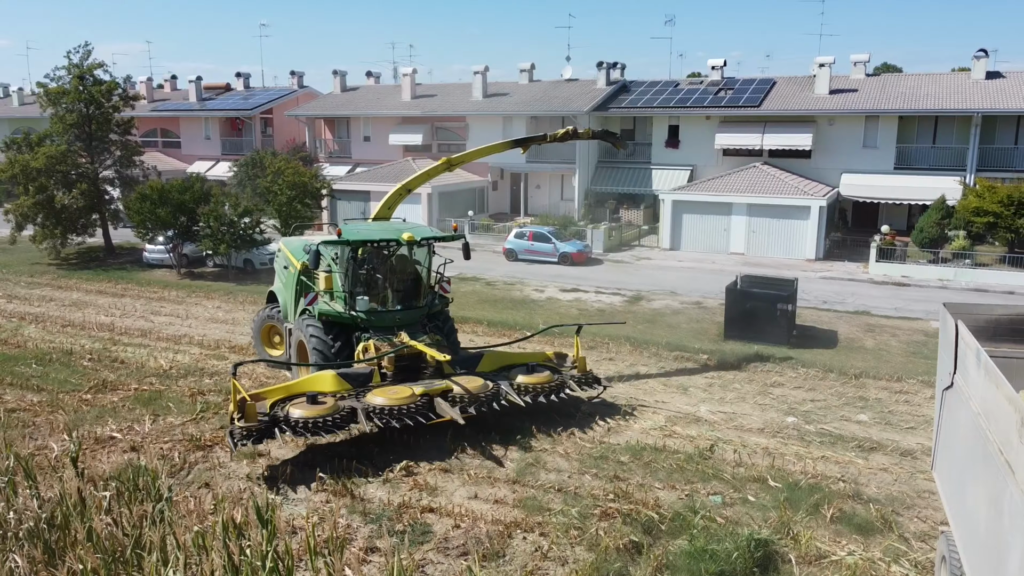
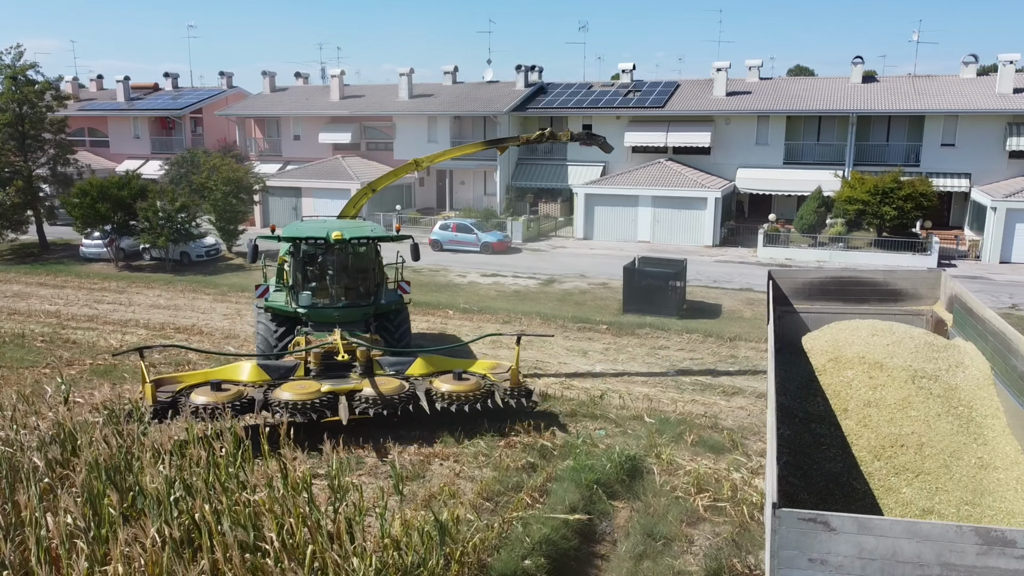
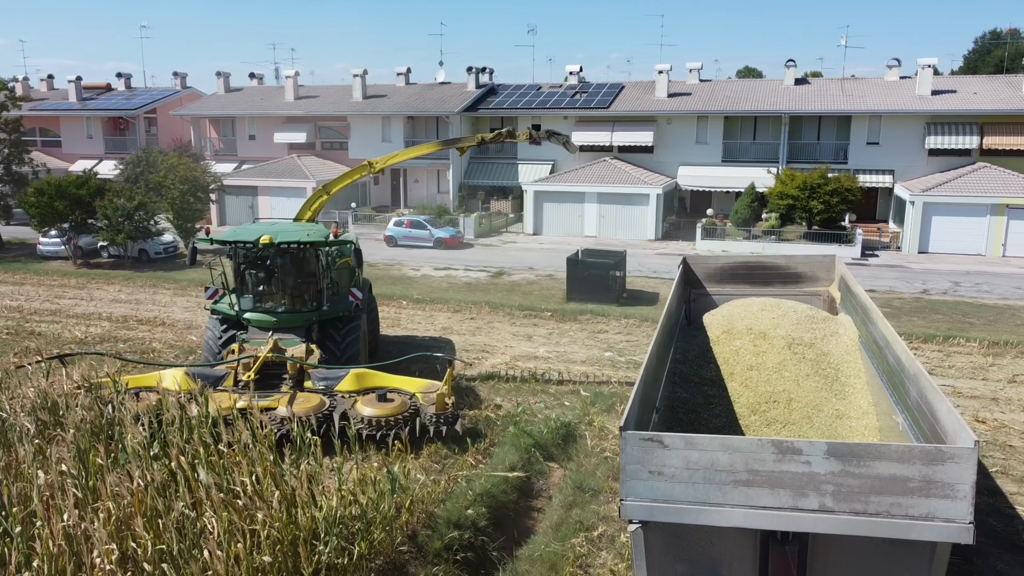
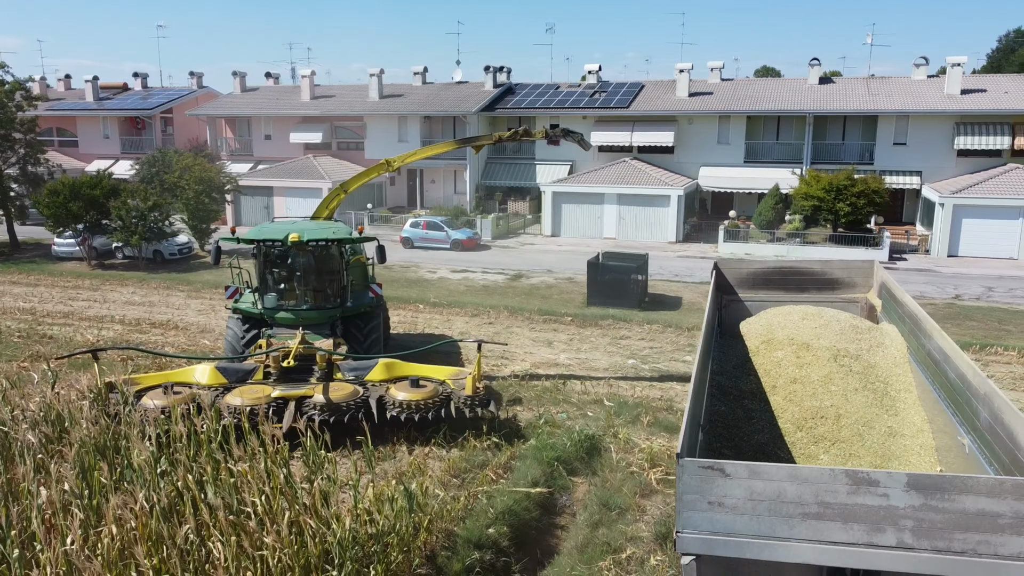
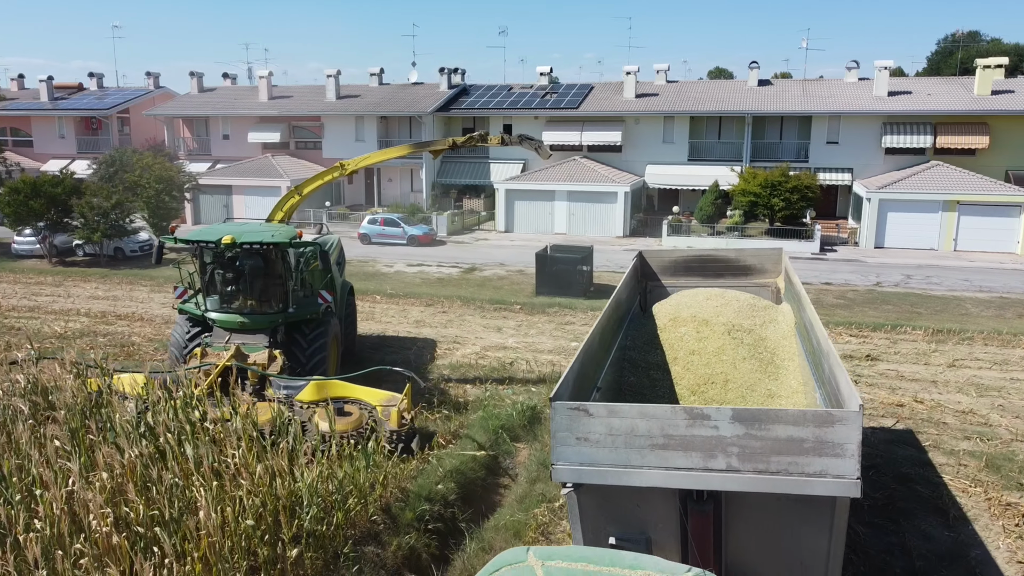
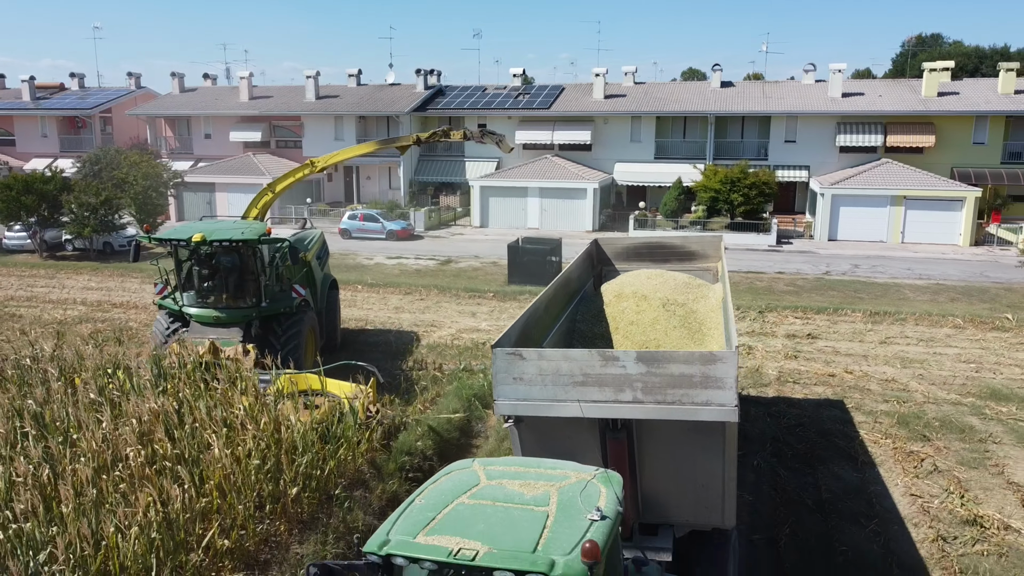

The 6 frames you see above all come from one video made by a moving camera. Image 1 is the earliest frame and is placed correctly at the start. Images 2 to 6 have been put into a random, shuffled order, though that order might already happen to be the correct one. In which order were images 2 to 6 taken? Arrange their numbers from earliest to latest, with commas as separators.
2, 4, 3, 5, 6
